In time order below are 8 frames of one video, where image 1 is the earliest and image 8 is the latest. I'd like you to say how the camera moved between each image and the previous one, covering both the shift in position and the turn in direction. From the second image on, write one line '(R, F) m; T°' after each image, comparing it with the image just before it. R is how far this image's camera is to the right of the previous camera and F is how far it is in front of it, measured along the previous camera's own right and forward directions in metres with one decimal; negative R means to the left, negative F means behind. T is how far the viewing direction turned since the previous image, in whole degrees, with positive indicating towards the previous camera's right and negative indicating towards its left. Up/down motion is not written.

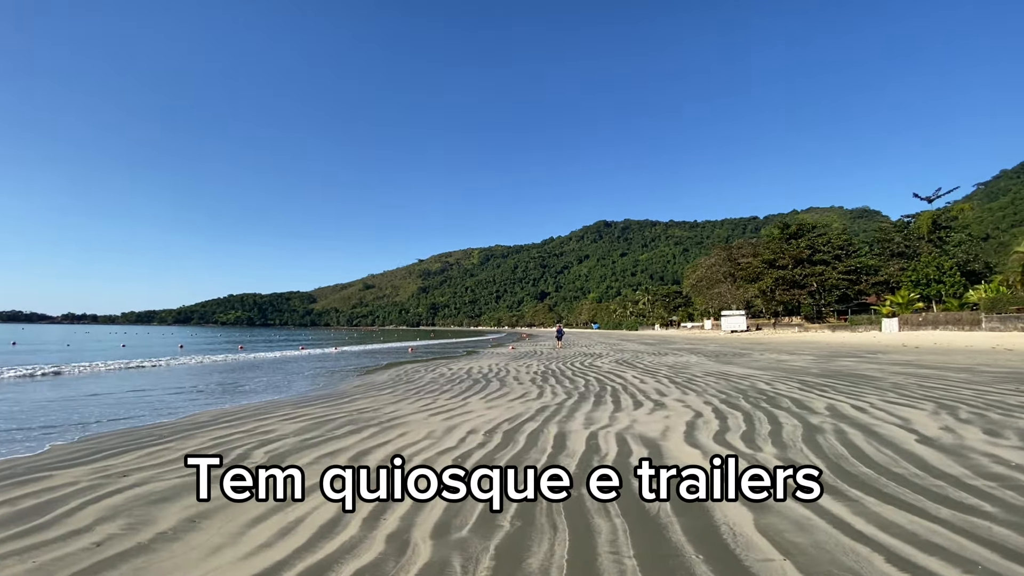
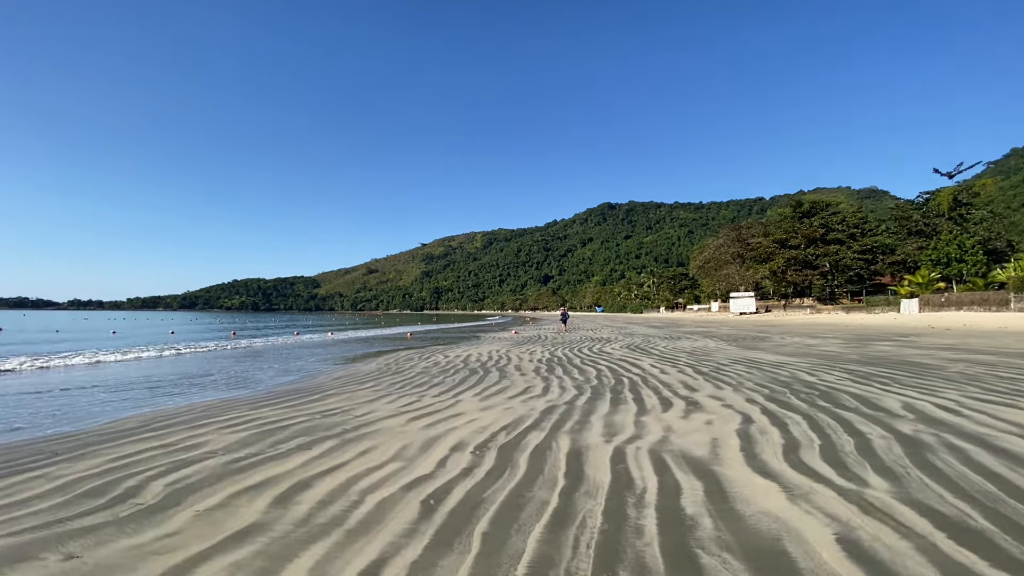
(+0.1, +1.7) m; 0°
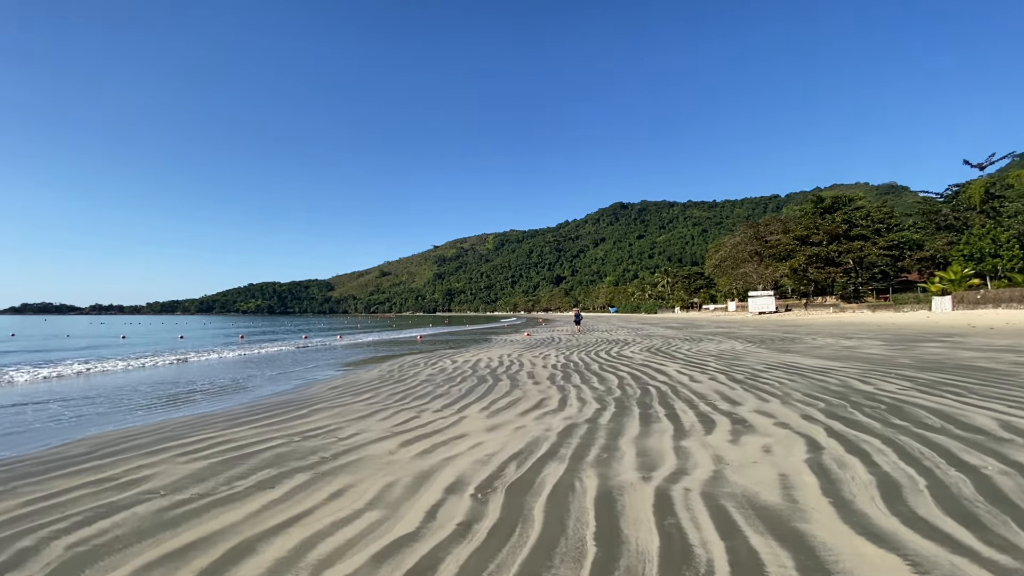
(0.0, +1.1) m; -1°
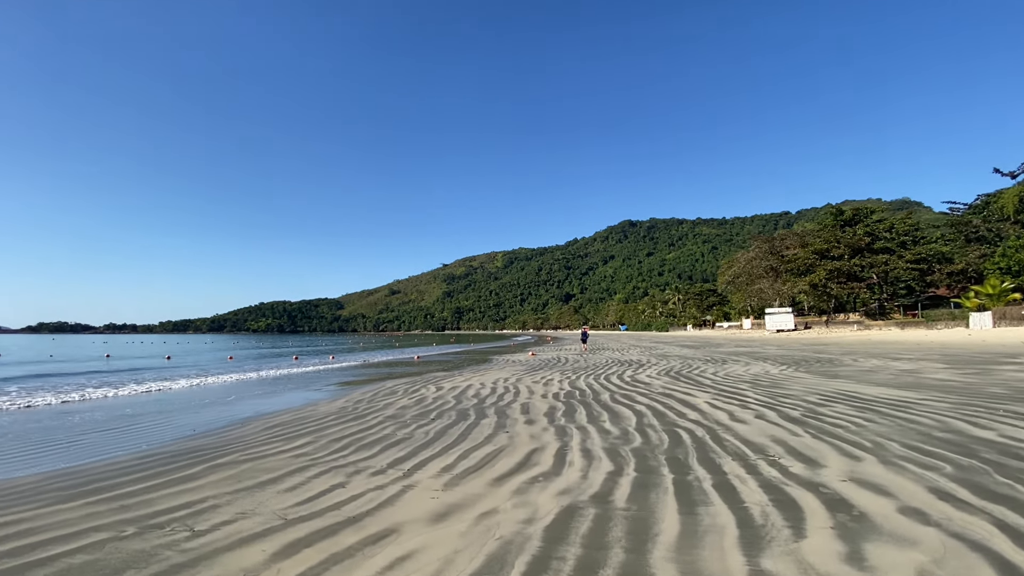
(+0.4, +2.2) m; -1°
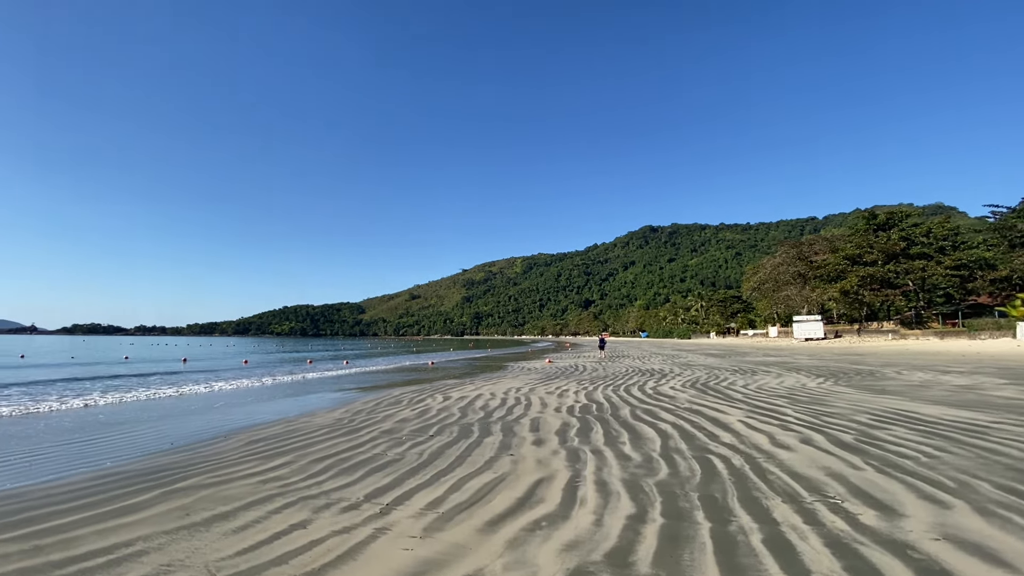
(+0.2, +0.9) m; -2°
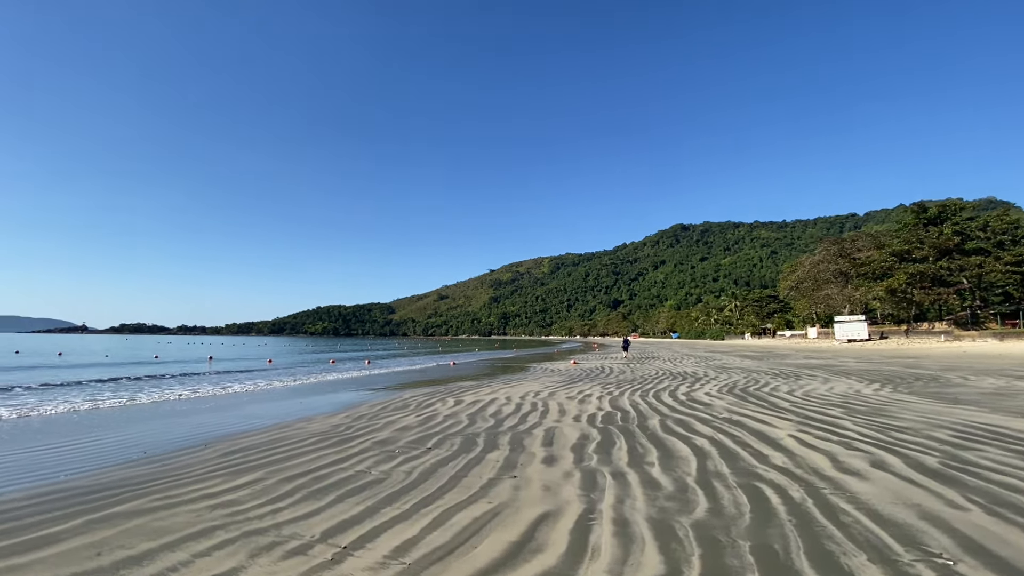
(+0.3, +1.0) m; -3°
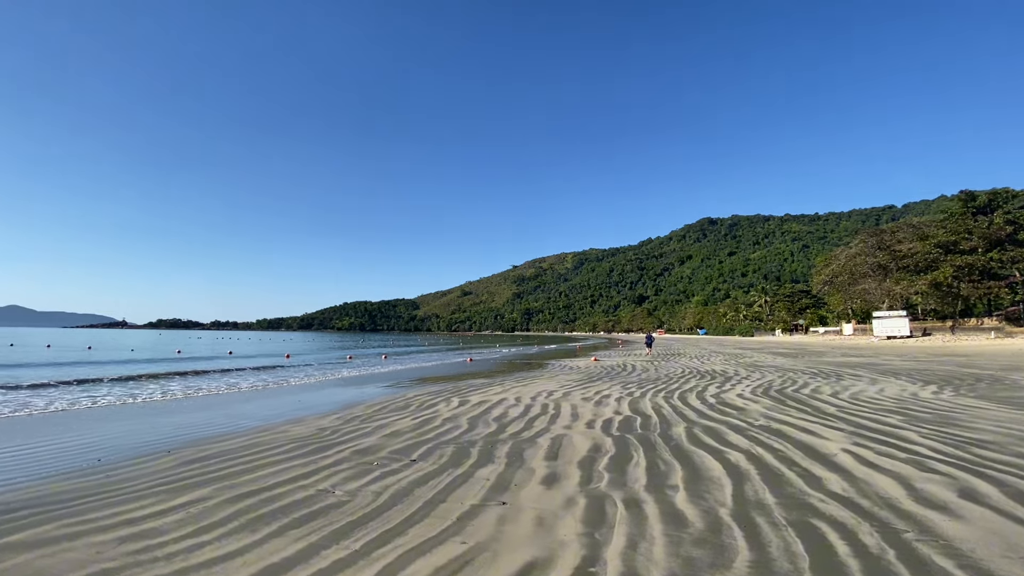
(+0.3, +1.0) m; -3°
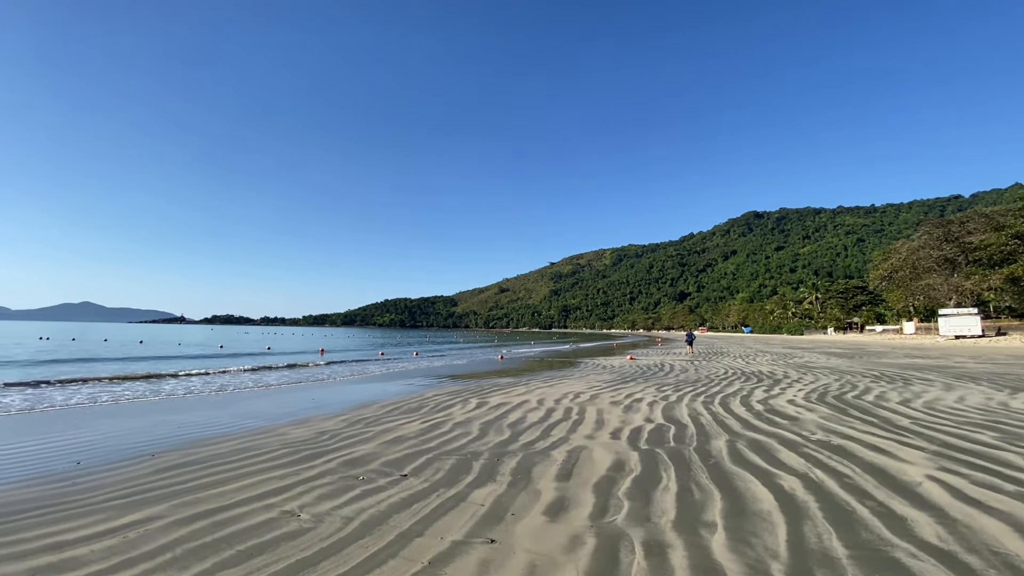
(+0.3, +0.8) m; -5°
